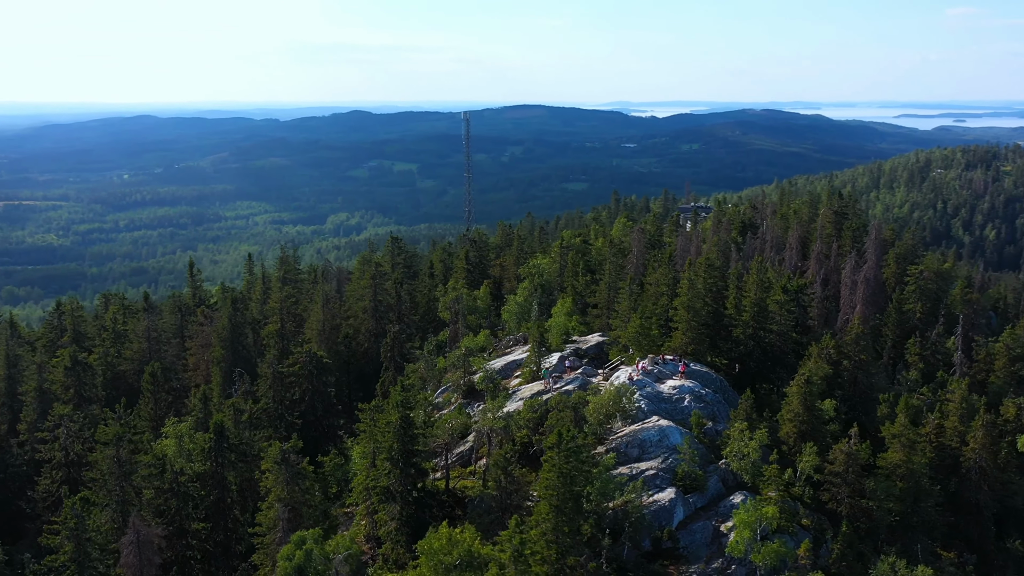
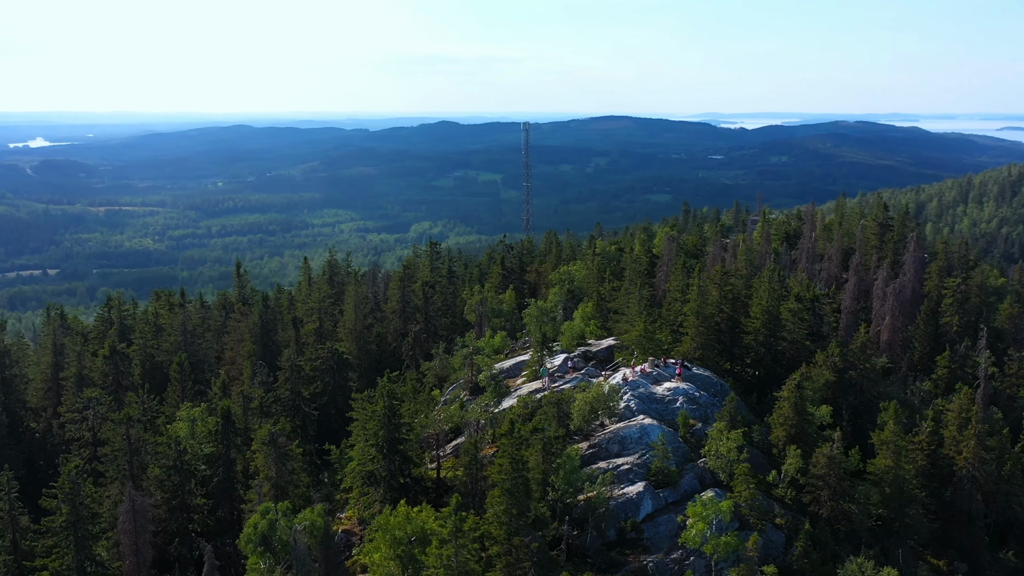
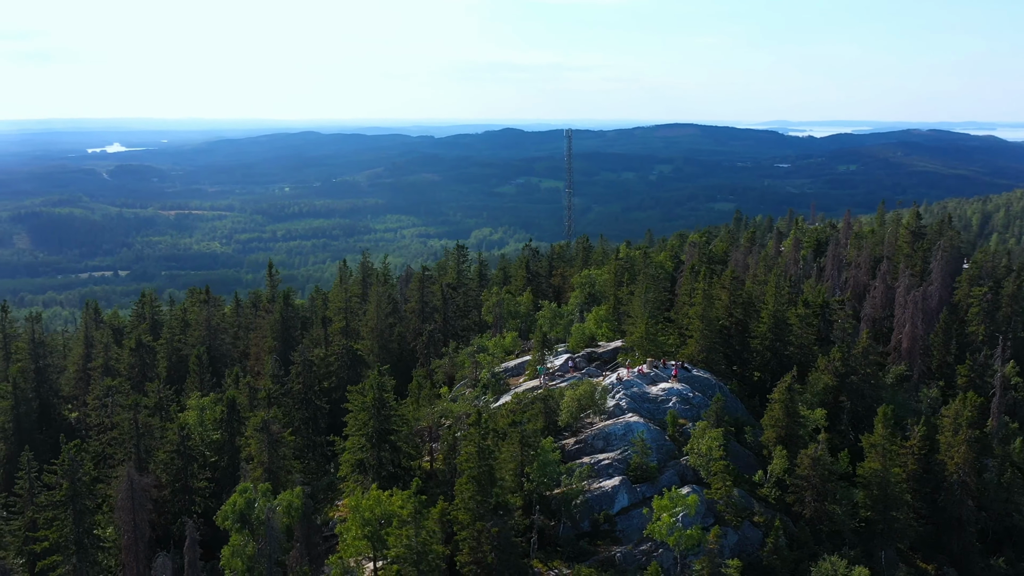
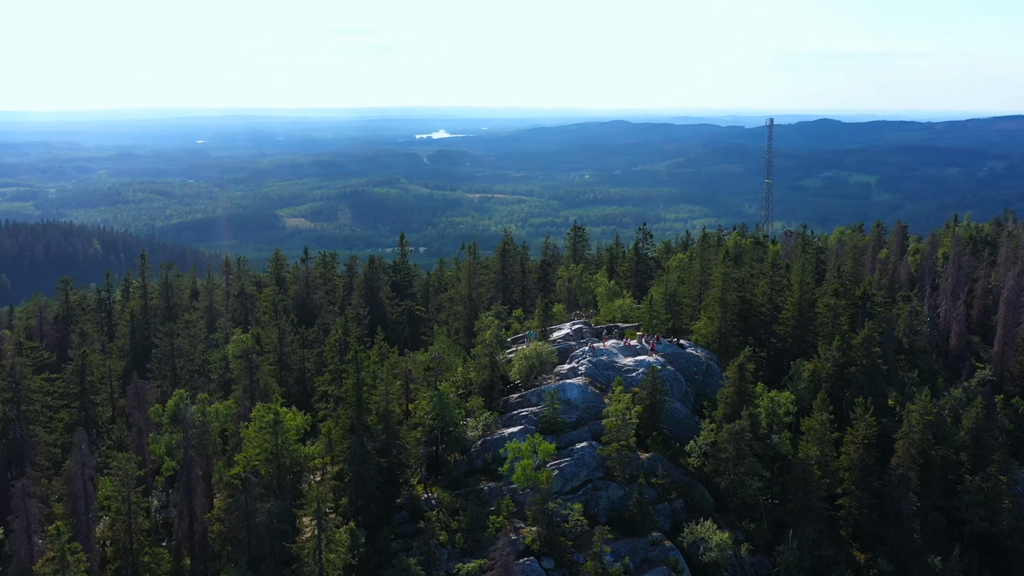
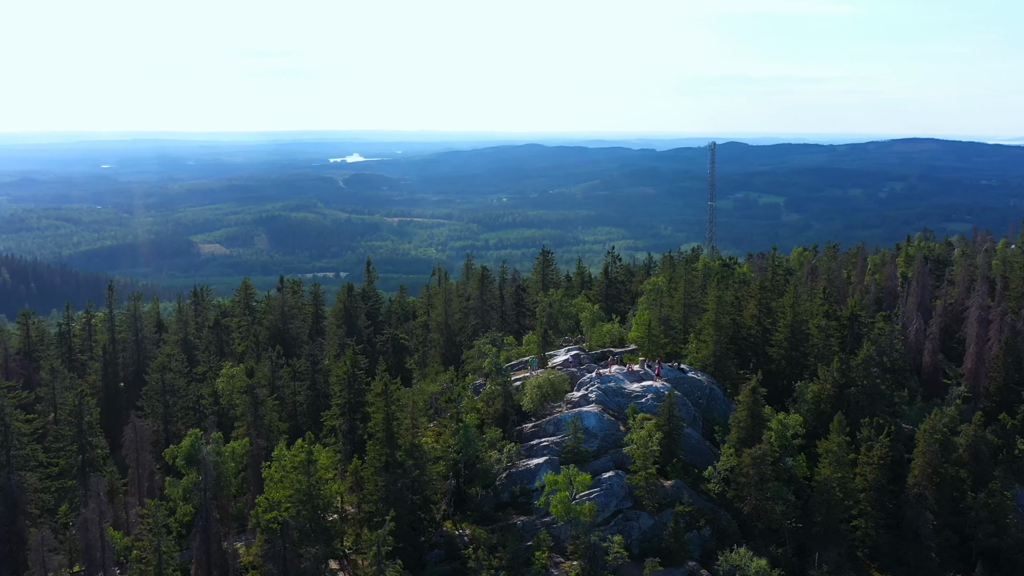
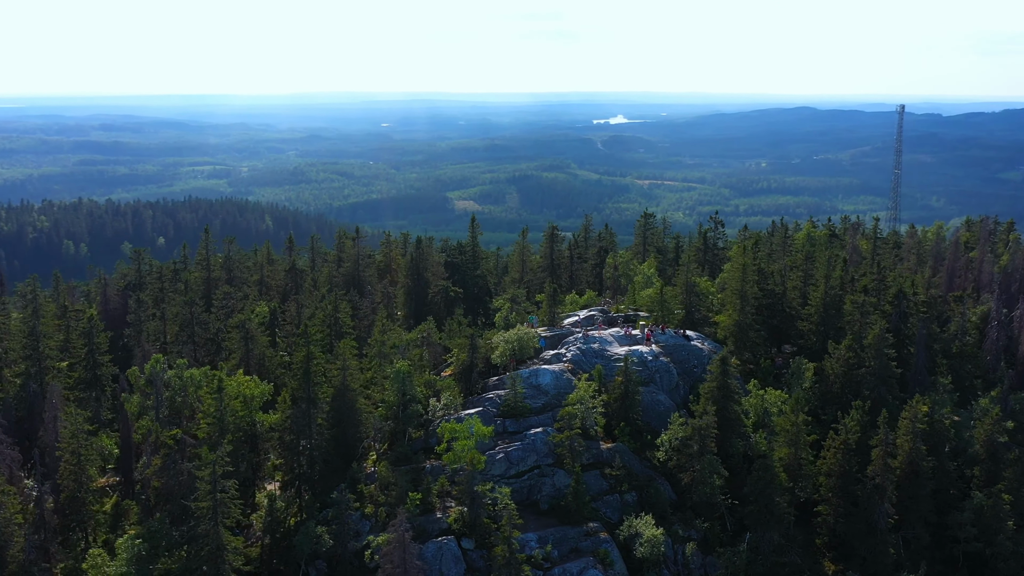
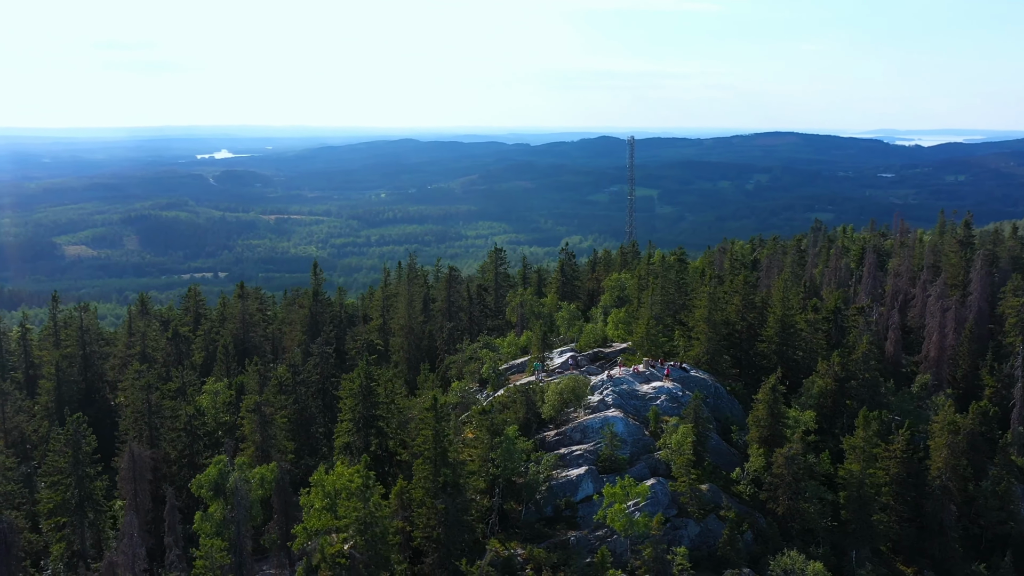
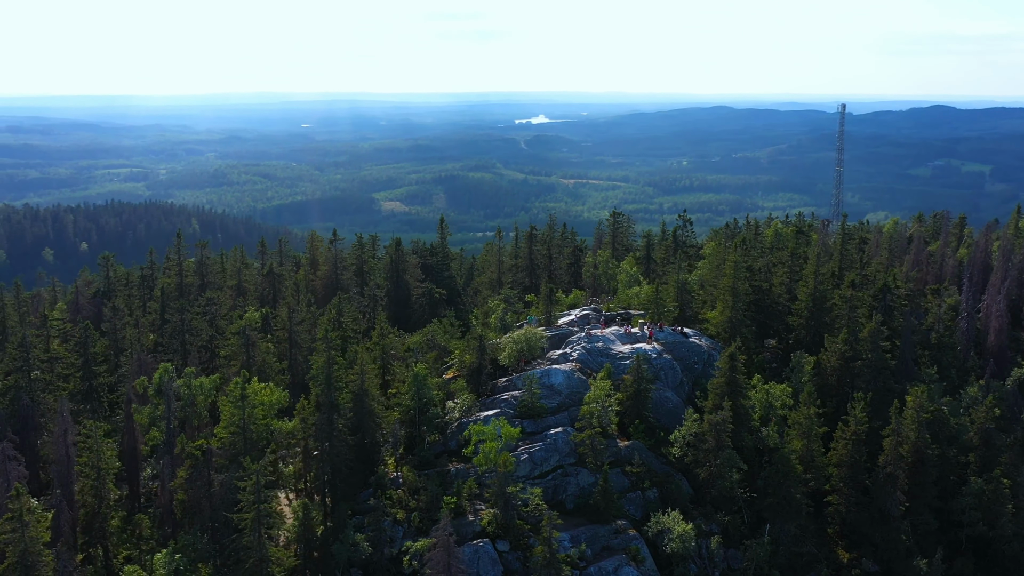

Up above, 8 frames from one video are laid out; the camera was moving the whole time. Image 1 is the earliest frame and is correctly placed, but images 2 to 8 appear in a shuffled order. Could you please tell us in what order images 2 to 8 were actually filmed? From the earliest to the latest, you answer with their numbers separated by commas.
2, 3, 7, 5, 4, 8, 6
